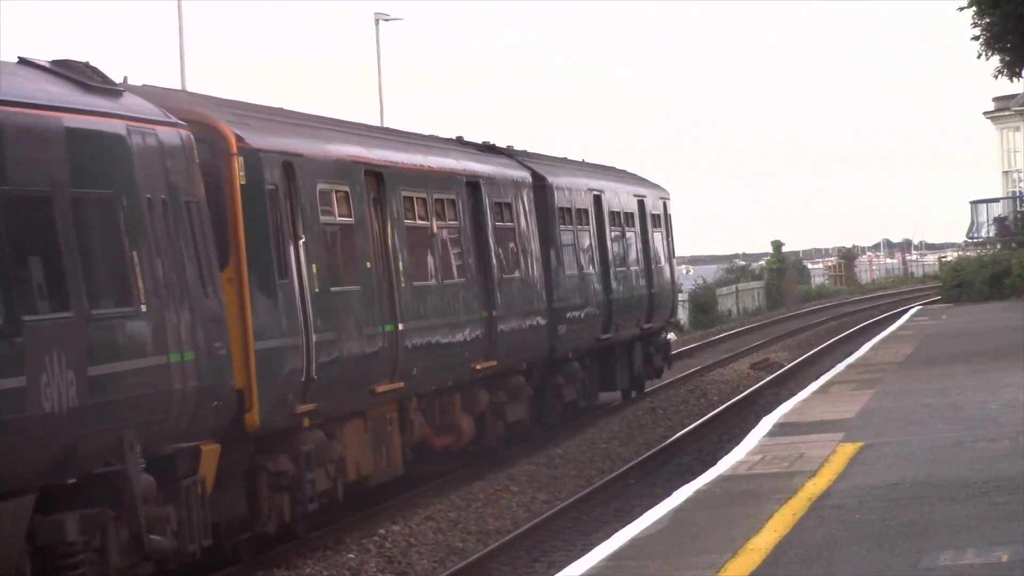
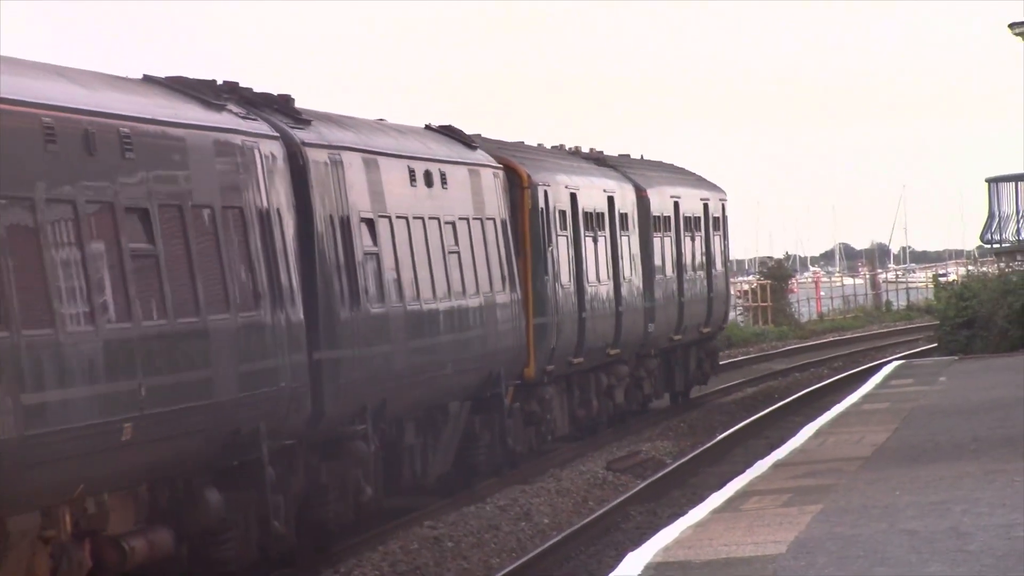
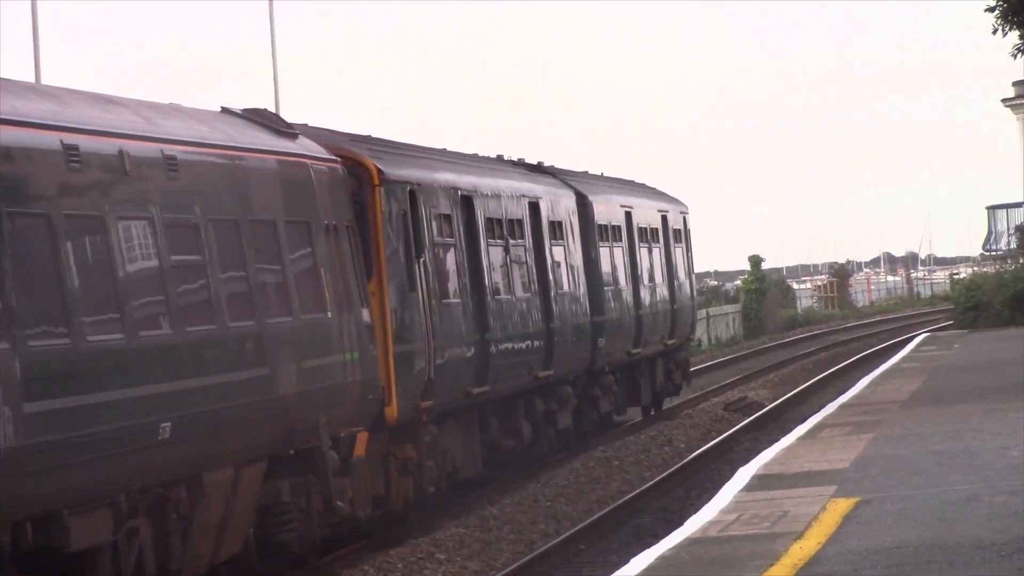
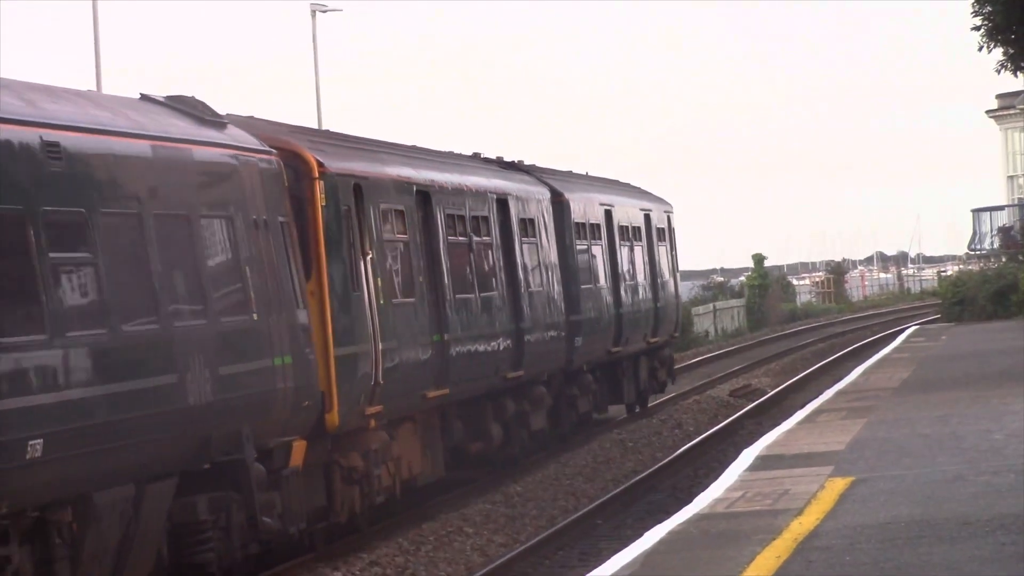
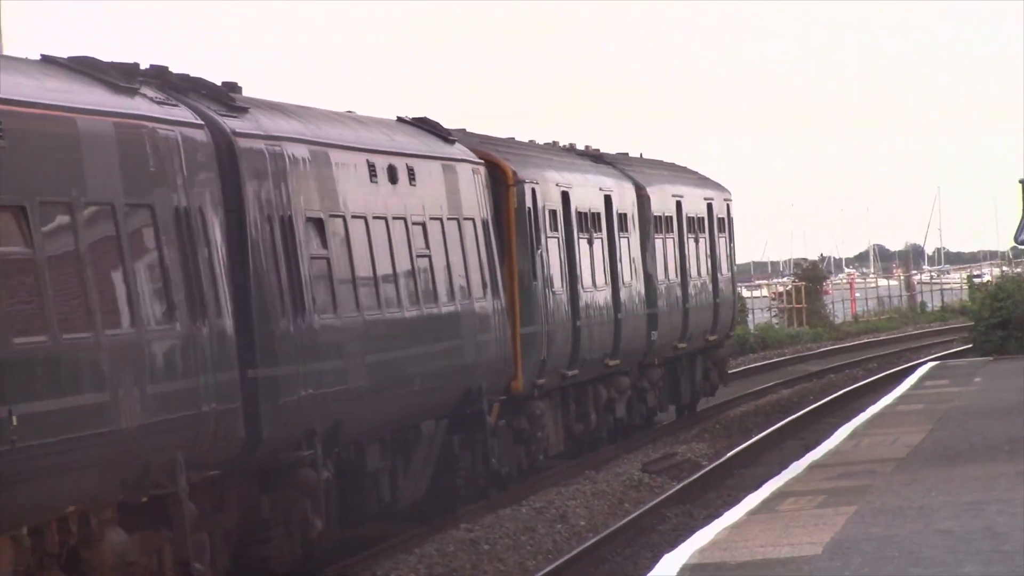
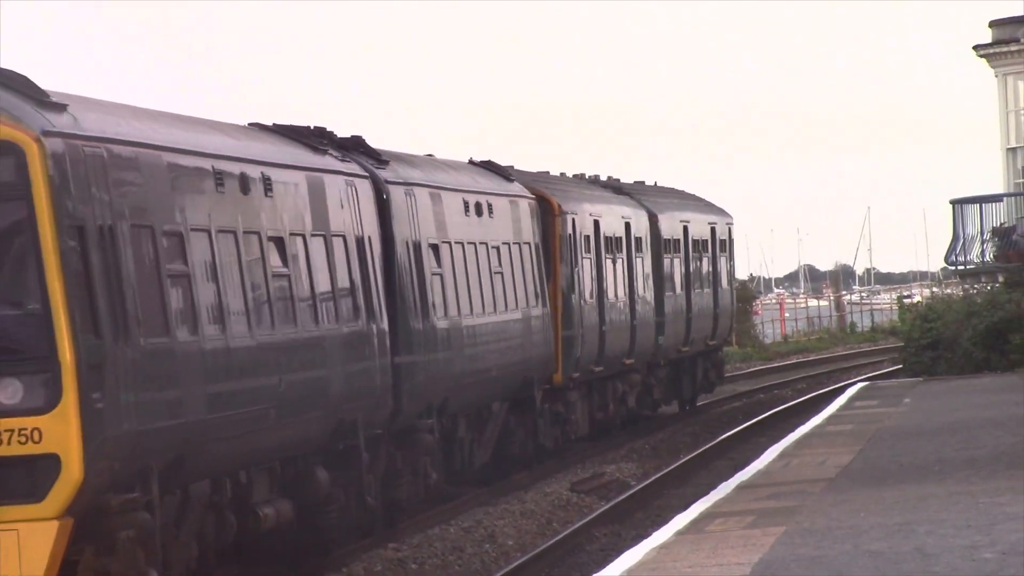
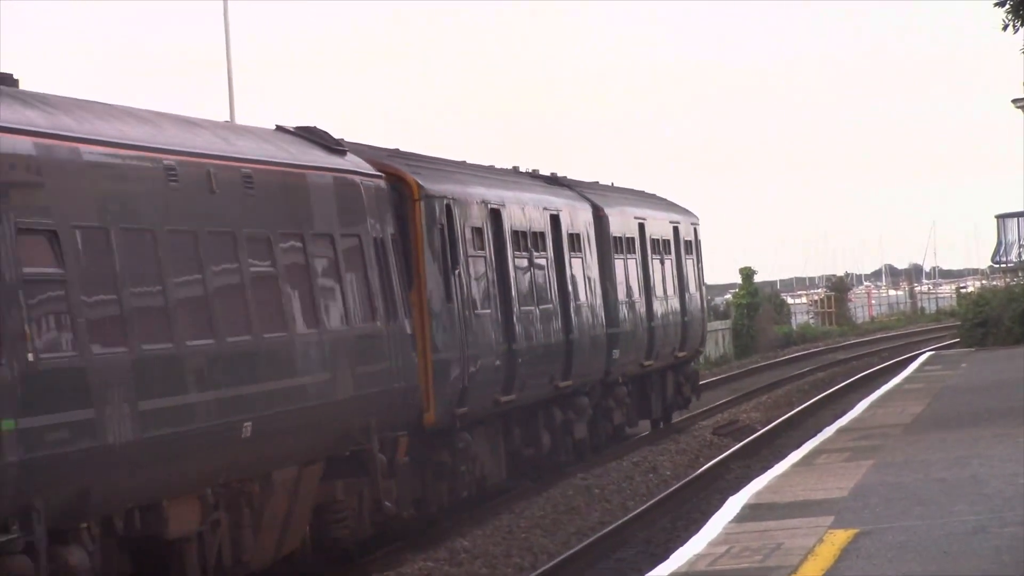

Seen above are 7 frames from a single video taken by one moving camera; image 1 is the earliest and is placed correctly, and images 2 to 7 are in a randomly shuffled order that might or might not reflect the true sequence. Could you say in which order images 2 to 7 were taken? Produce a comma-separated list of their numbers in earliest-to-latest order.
4, 3, 7, 5, 2, 6
